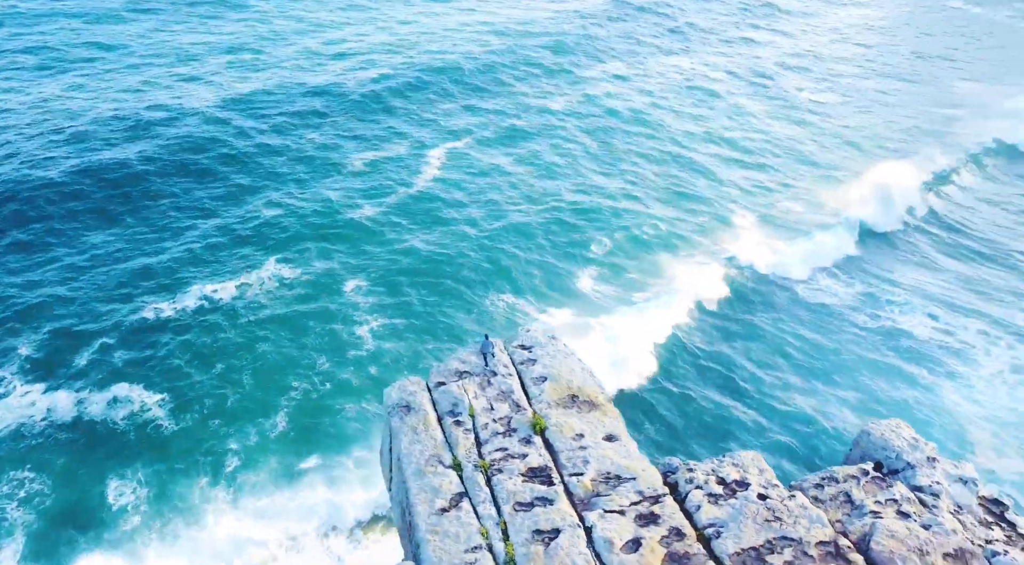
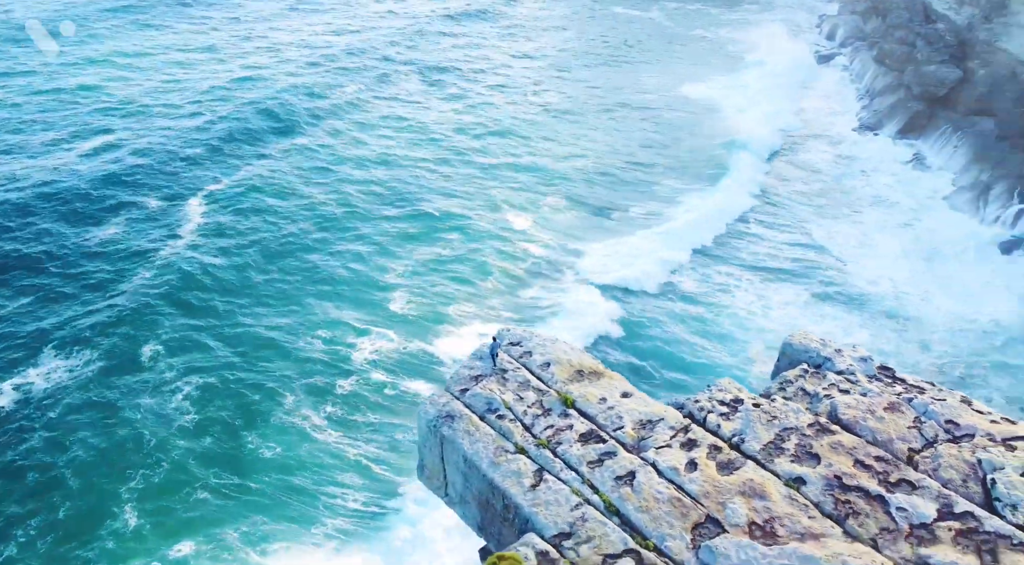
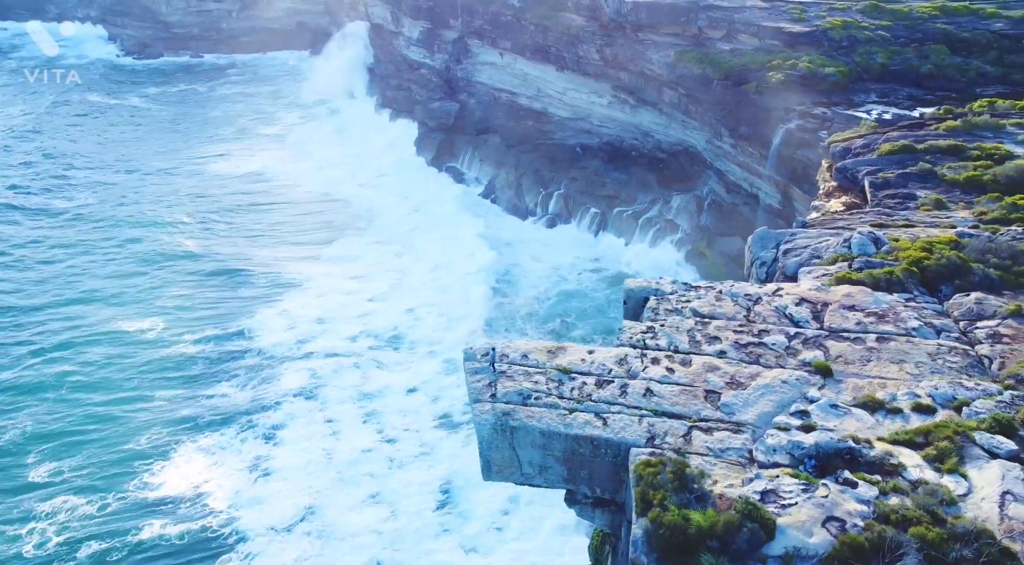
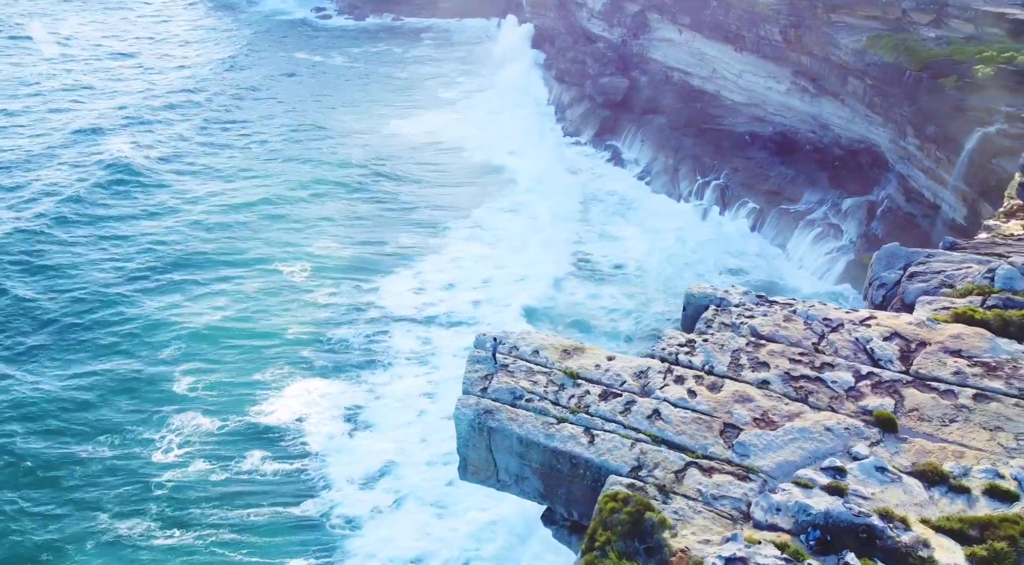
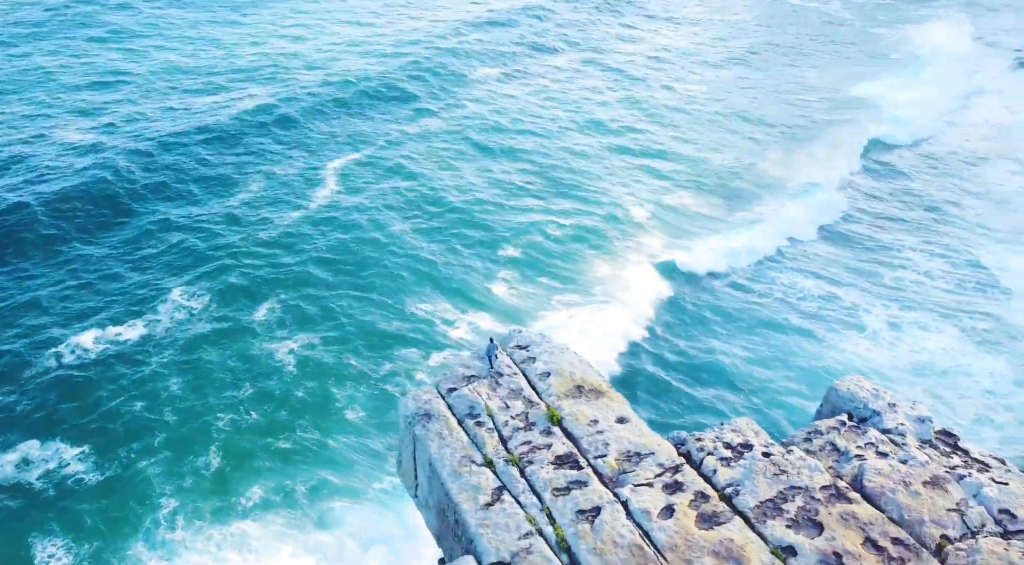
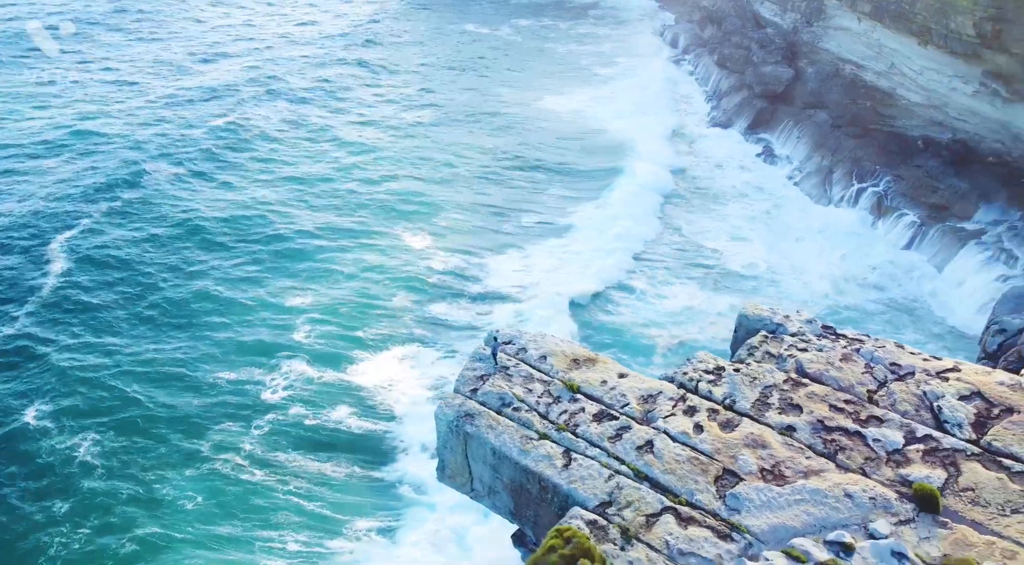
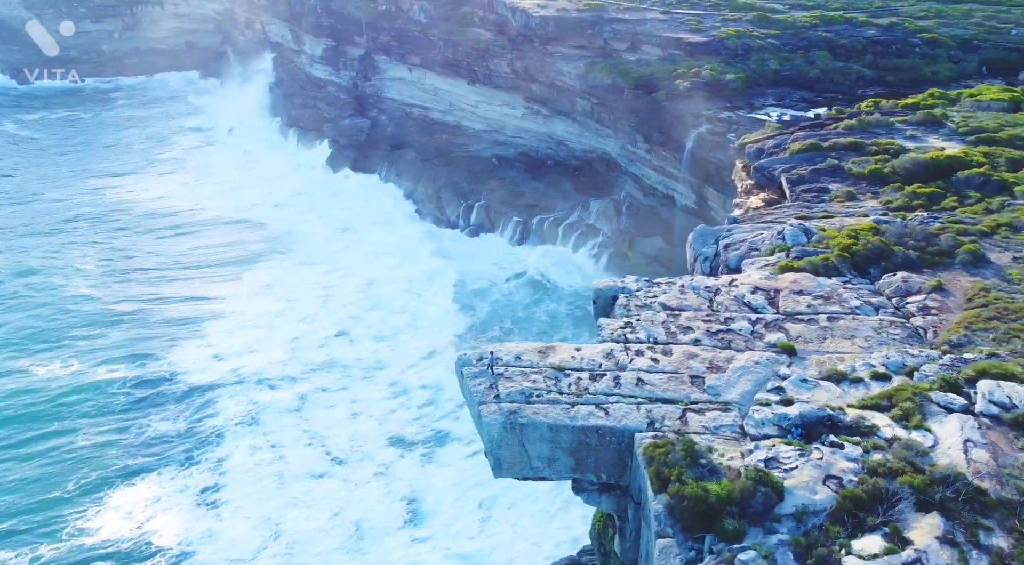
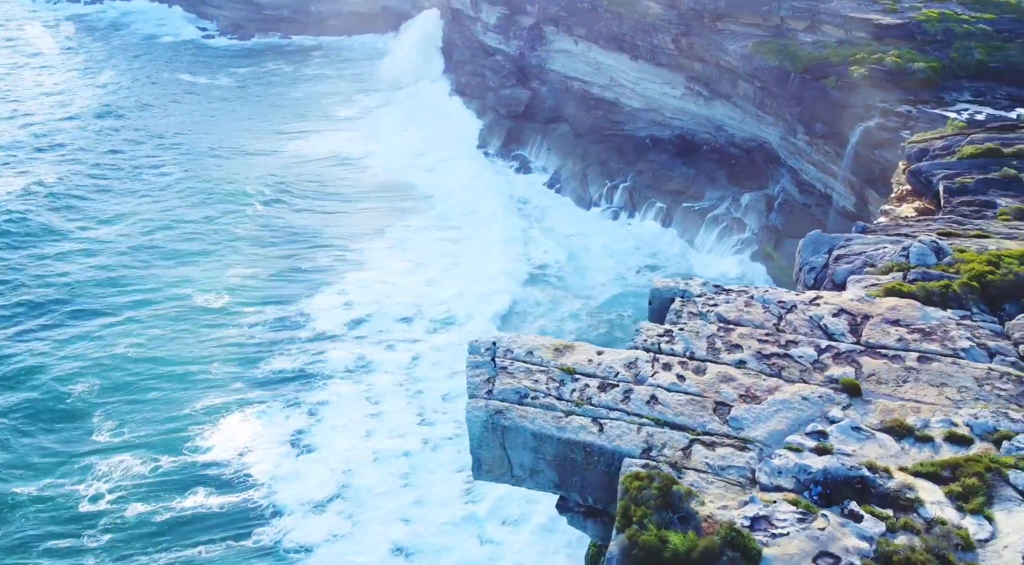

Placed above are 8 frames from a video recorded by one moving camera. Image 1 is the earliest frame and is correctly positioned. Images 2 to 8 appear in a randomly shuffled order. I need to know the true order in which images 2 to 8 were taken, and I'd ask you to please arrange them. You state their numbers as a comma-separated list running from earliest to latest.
5, 2, 6, 4, 8, 3, 7
